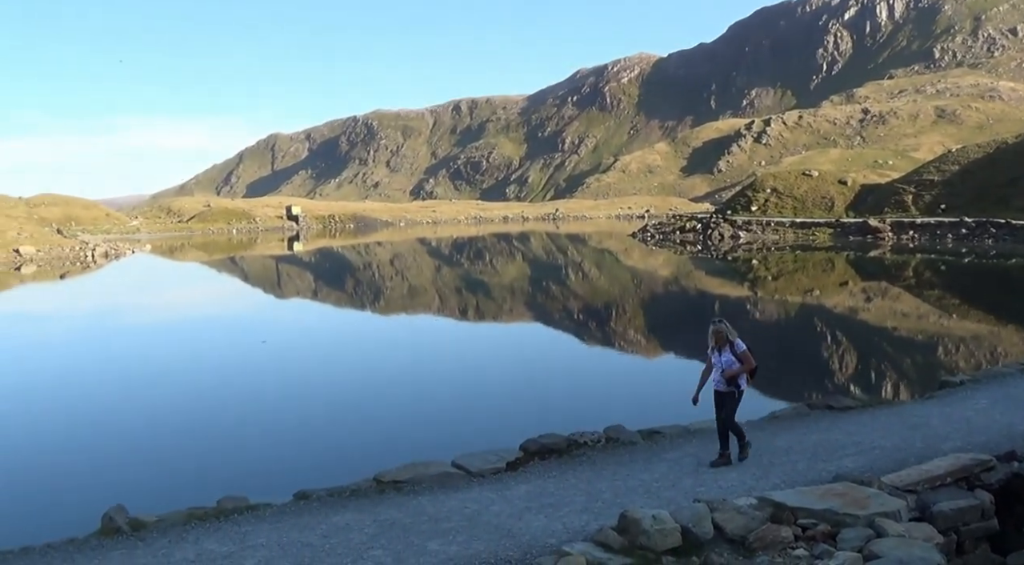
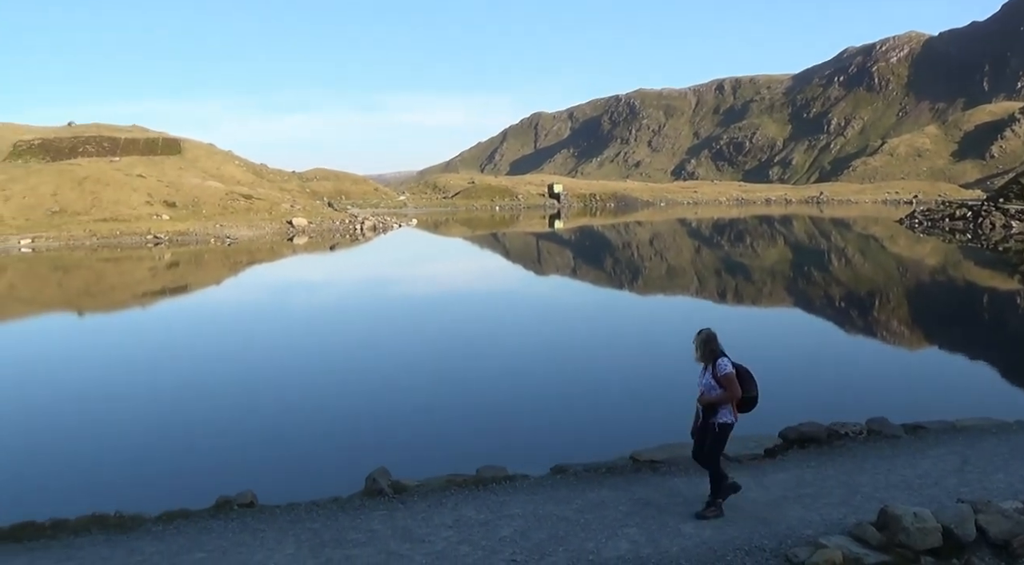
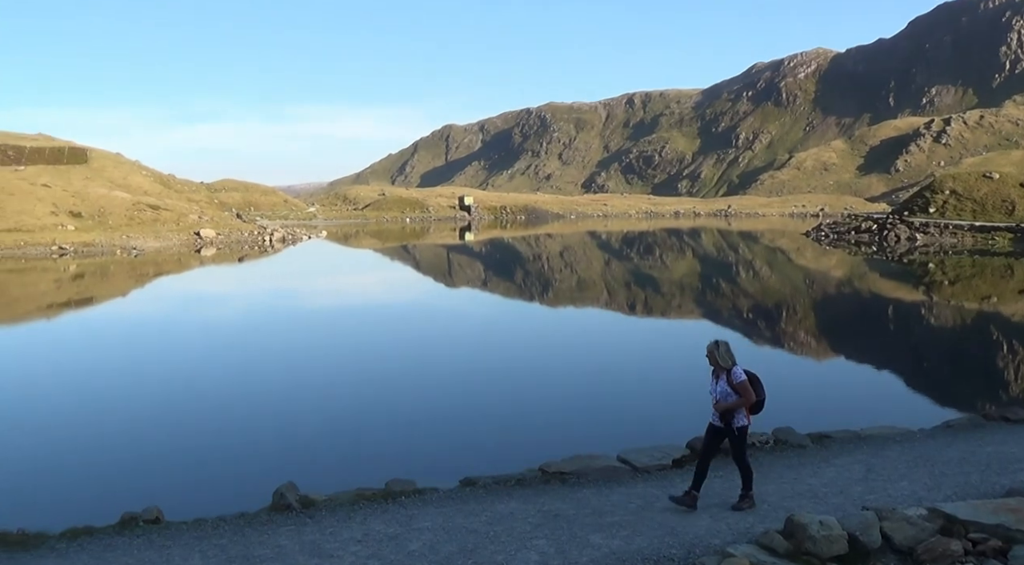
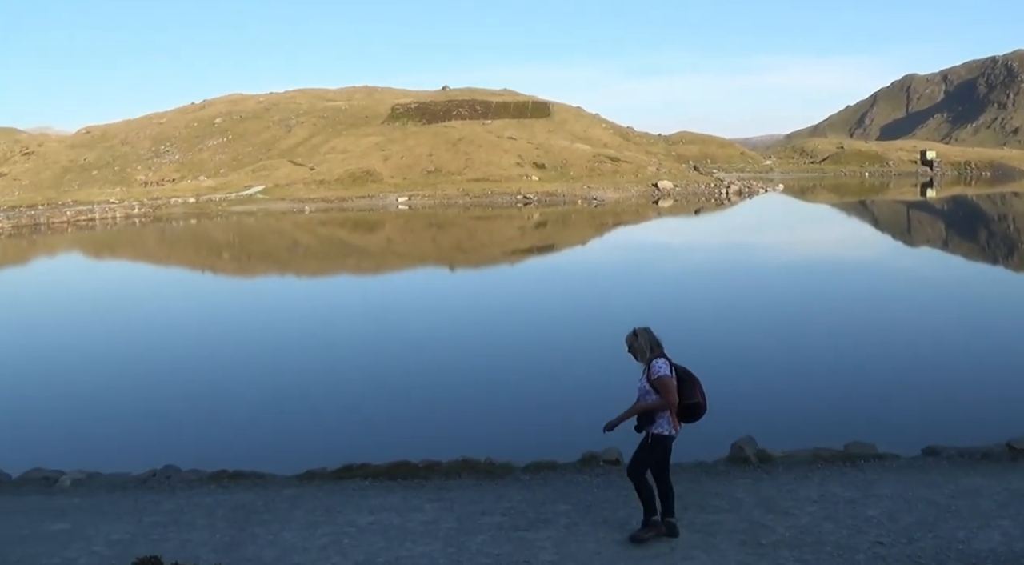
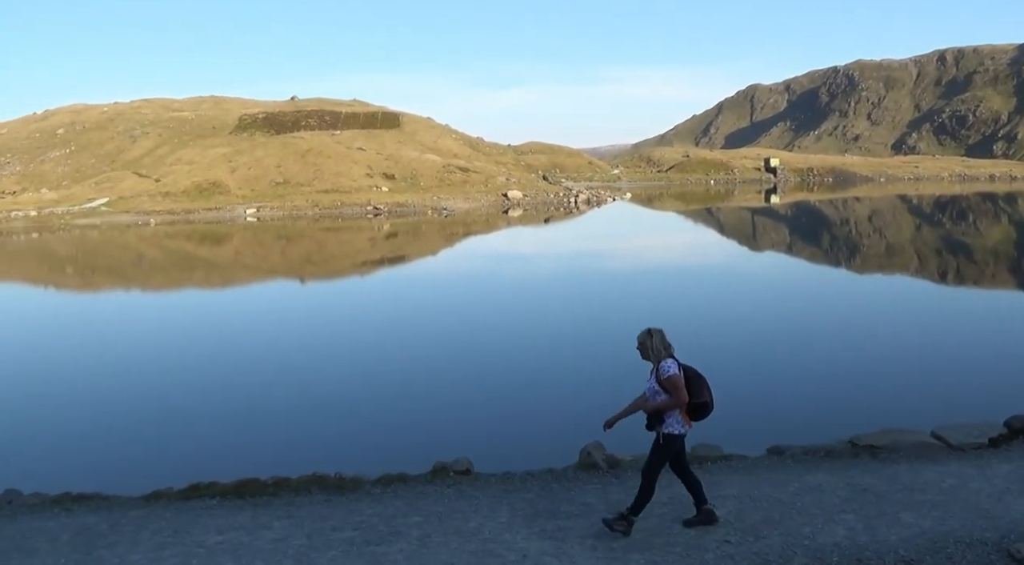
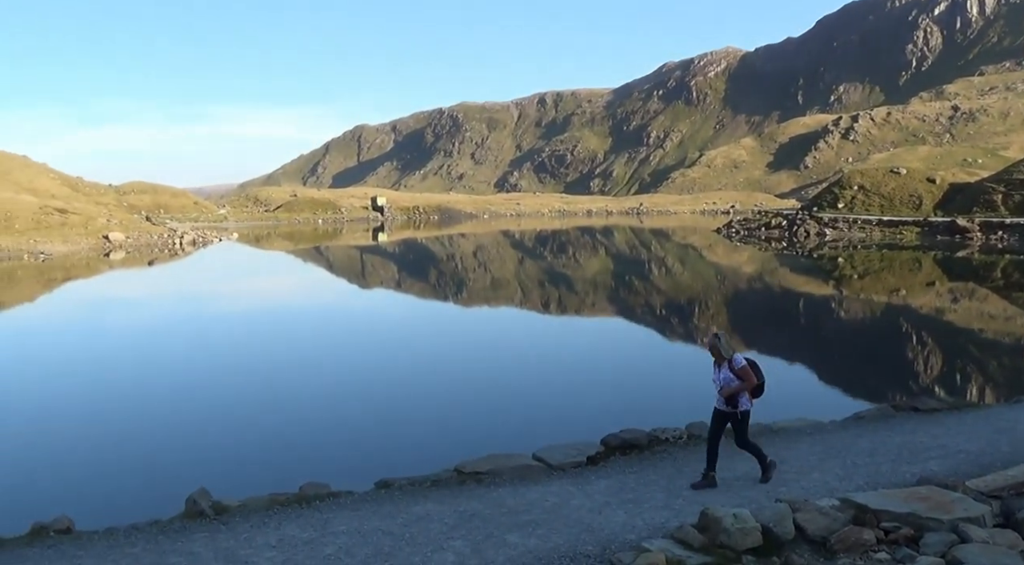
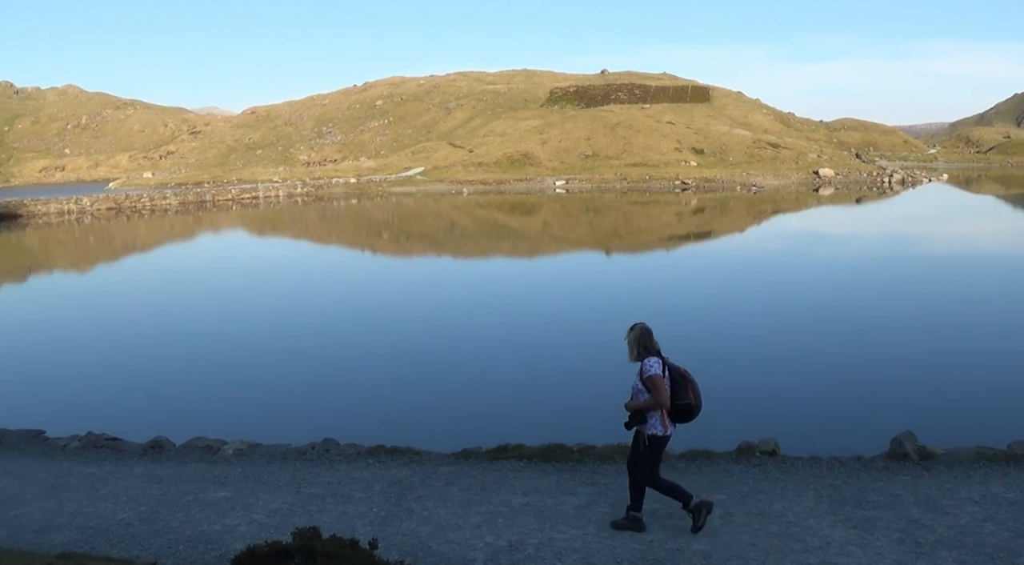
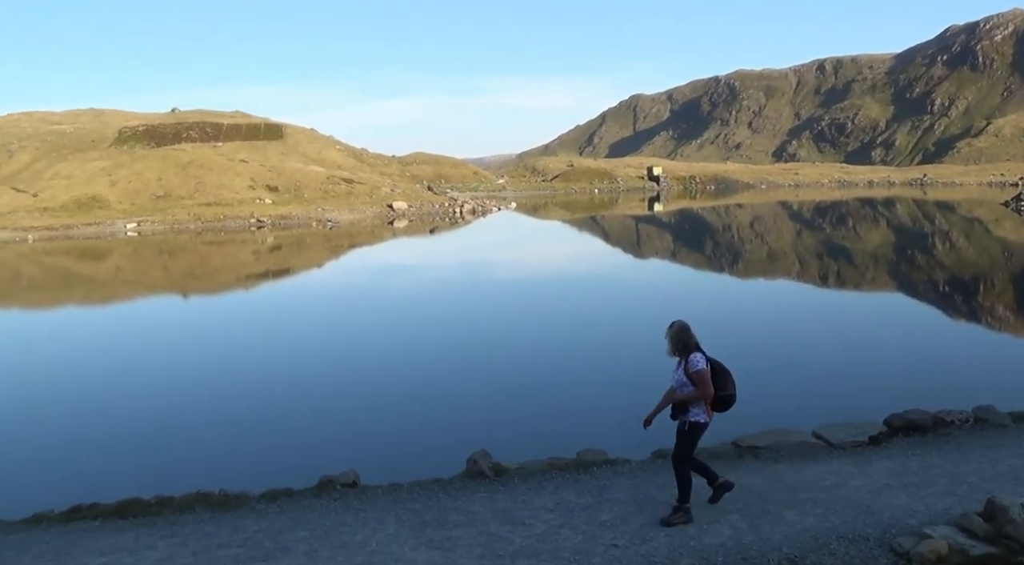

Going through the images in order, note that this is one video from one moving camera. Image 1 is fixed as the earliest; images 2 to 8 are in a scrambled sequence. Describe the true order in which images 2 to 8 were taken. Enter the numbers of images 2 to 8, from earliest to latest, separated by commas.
6, 3, 2, 8, 5, 4, 7
